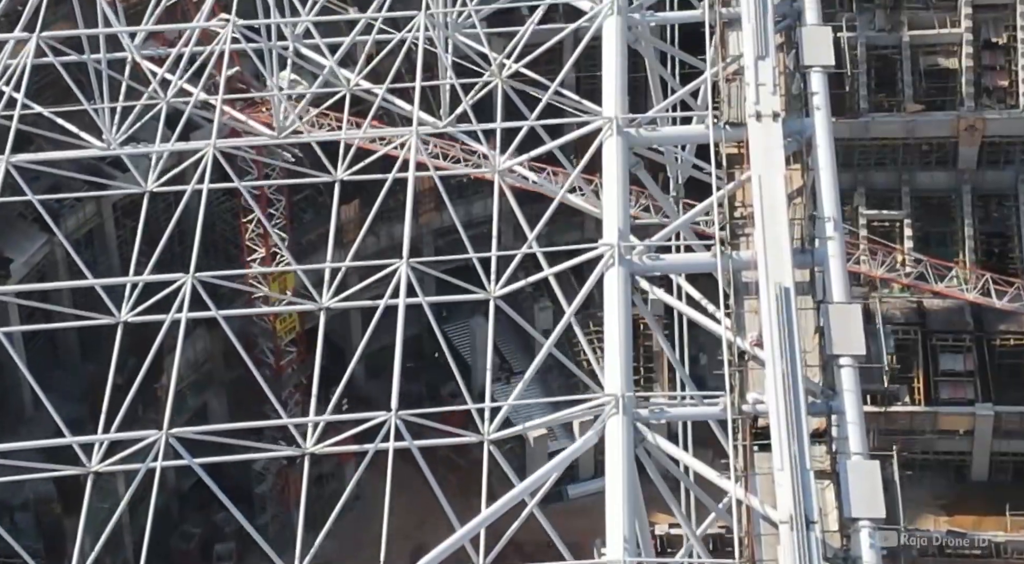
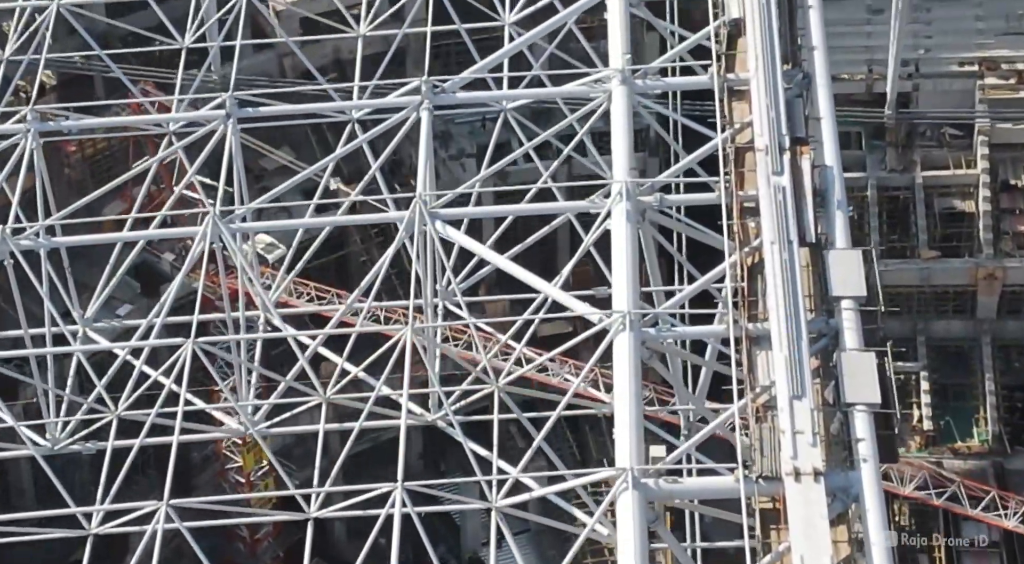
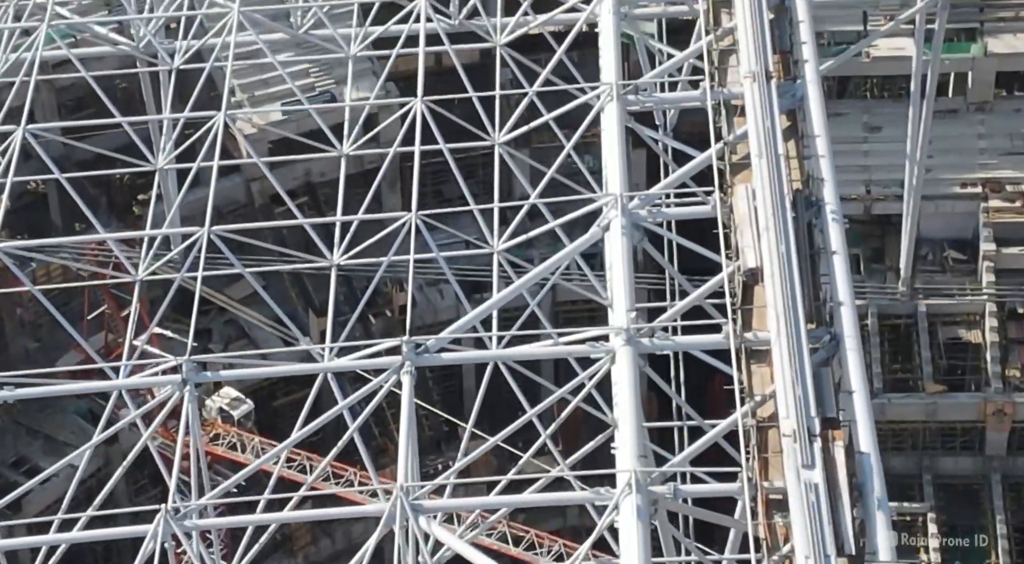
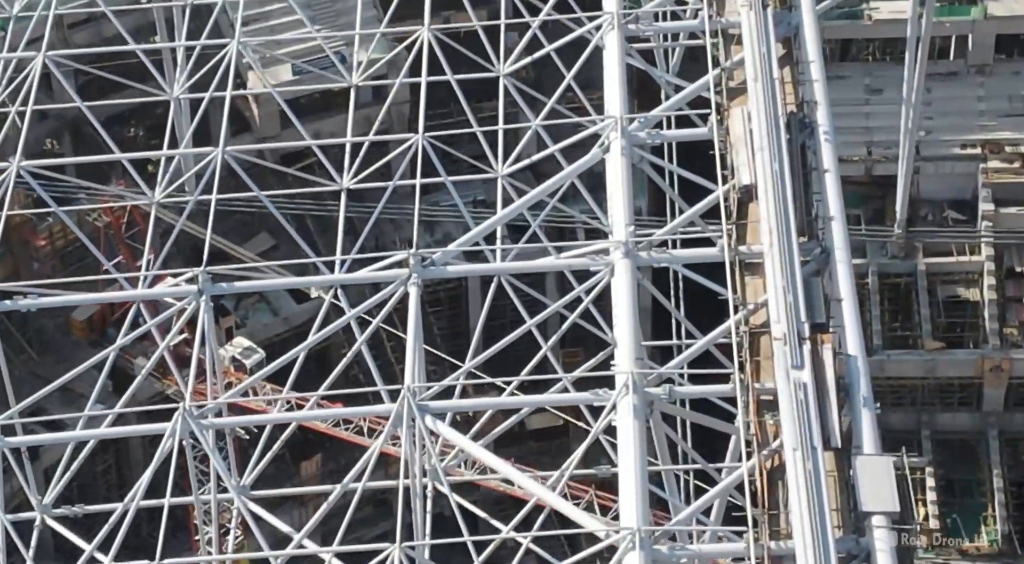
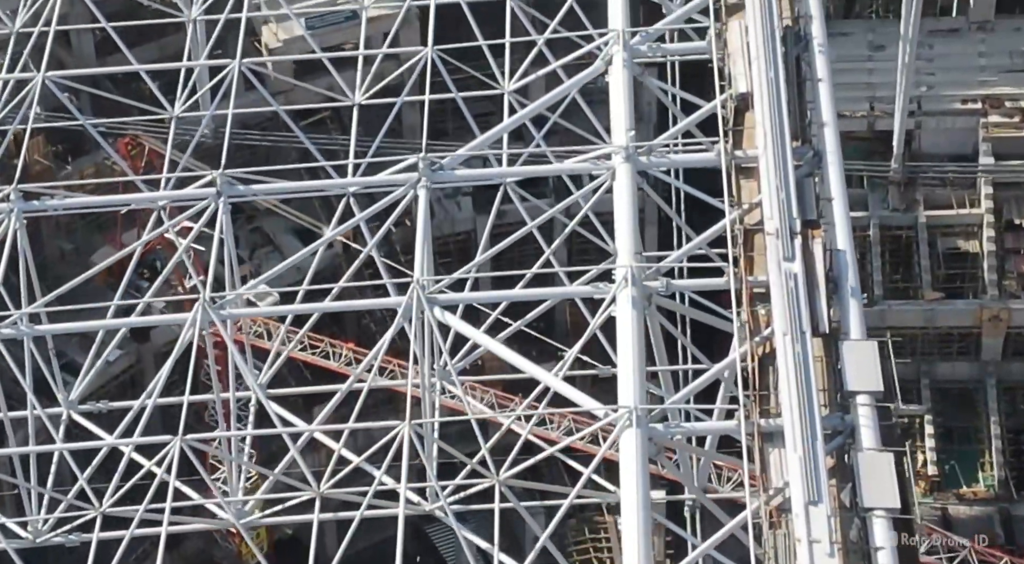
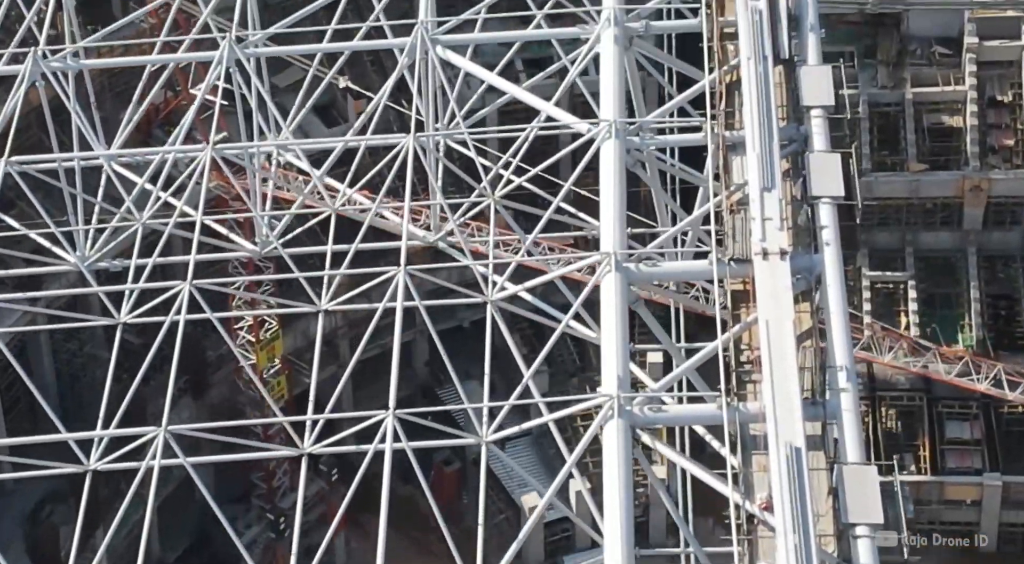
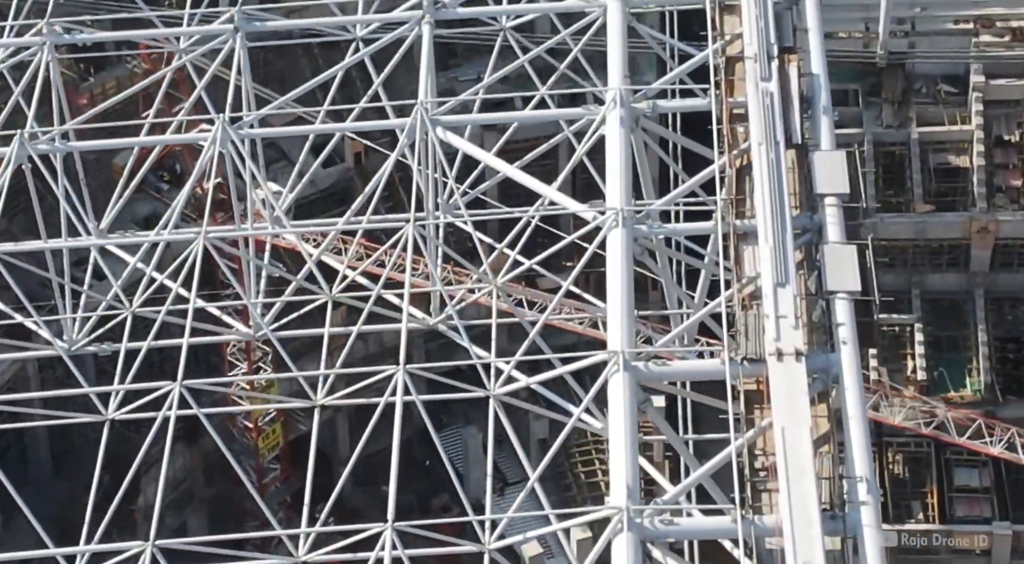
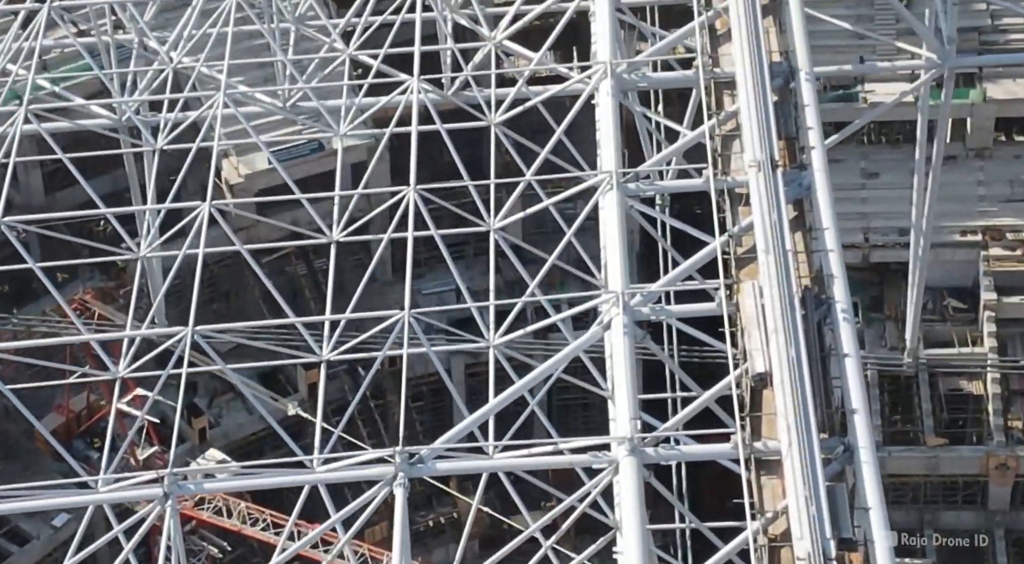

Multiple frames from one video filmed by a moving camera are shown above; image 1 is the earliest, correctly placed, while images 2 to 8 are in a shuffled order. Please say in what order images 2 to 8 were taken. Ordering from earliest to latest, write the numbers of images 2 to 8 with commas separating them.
6, 7, 2, 5, 4, 3, 8
